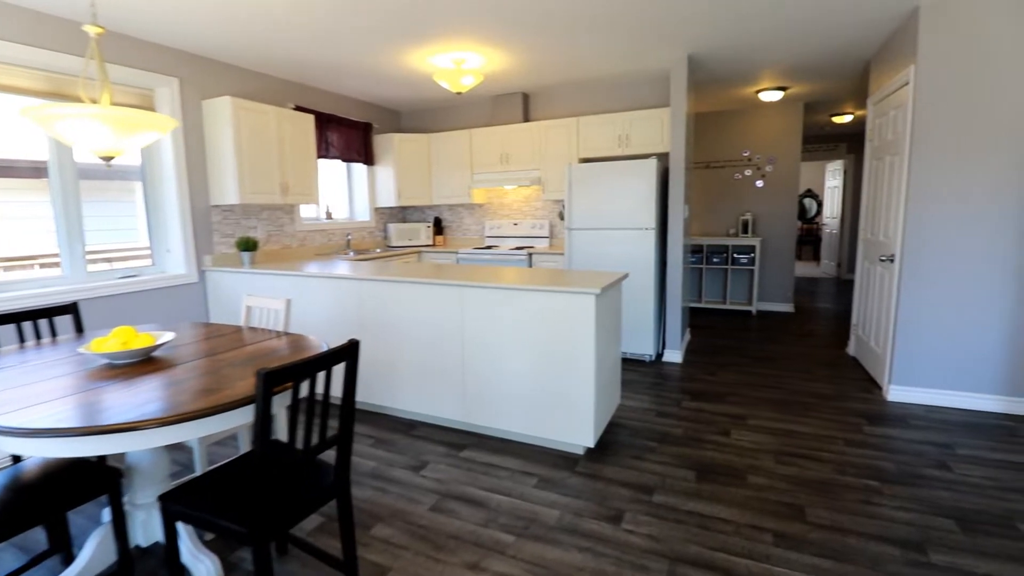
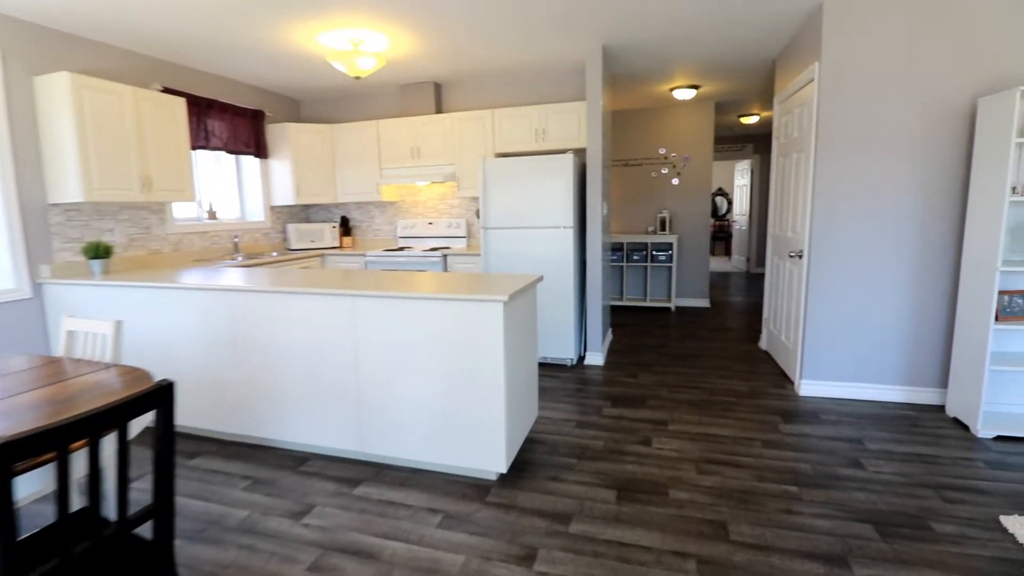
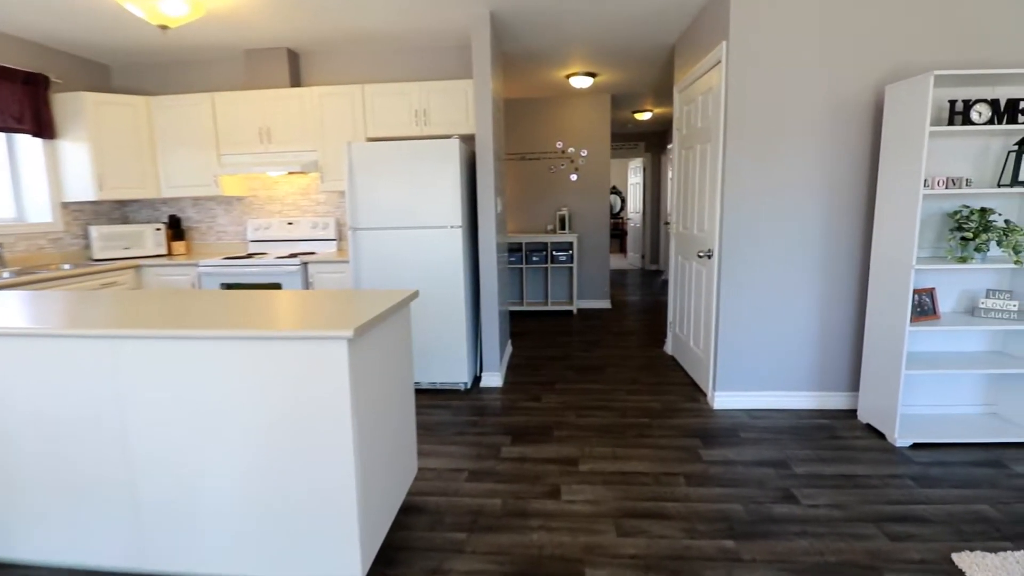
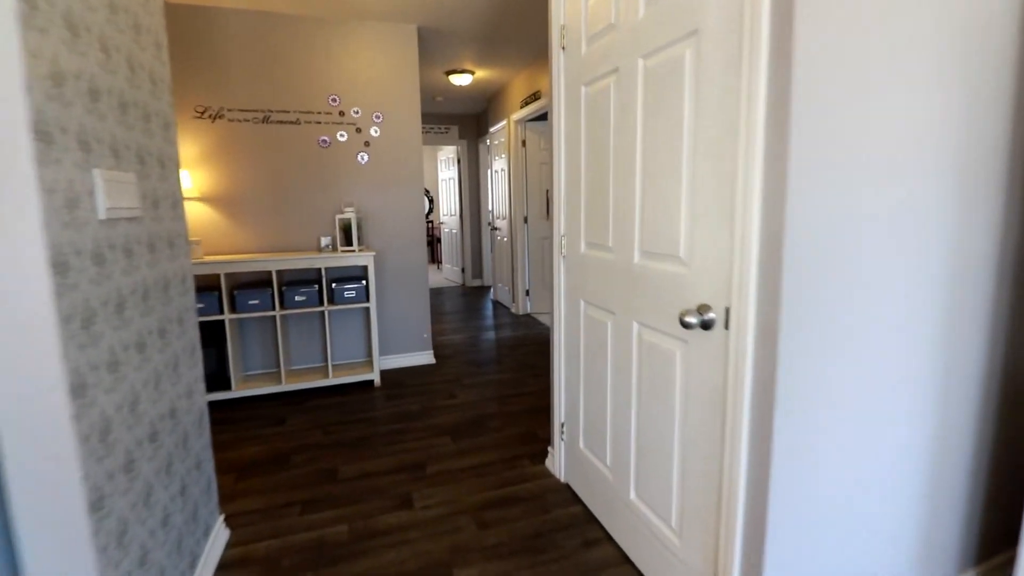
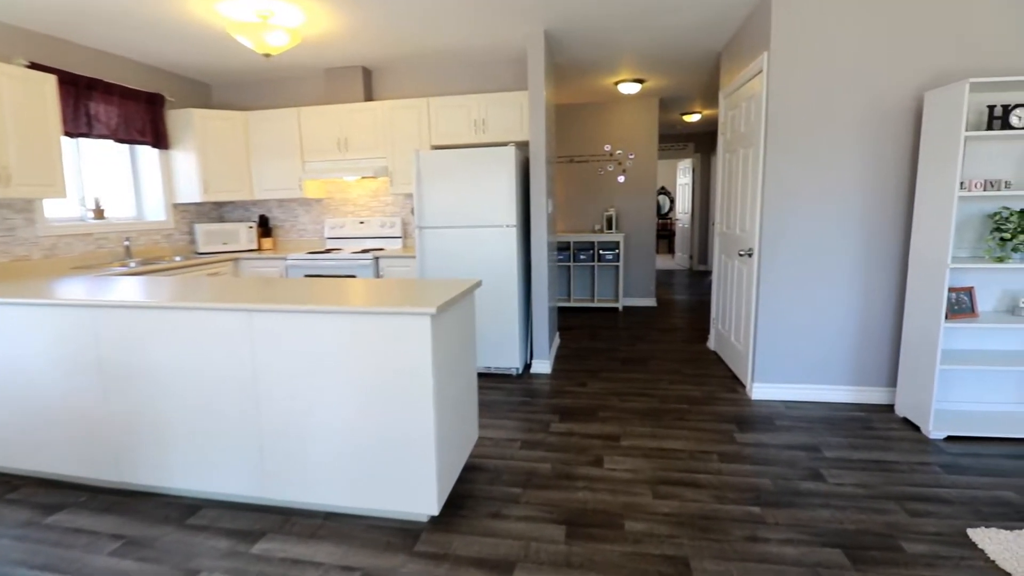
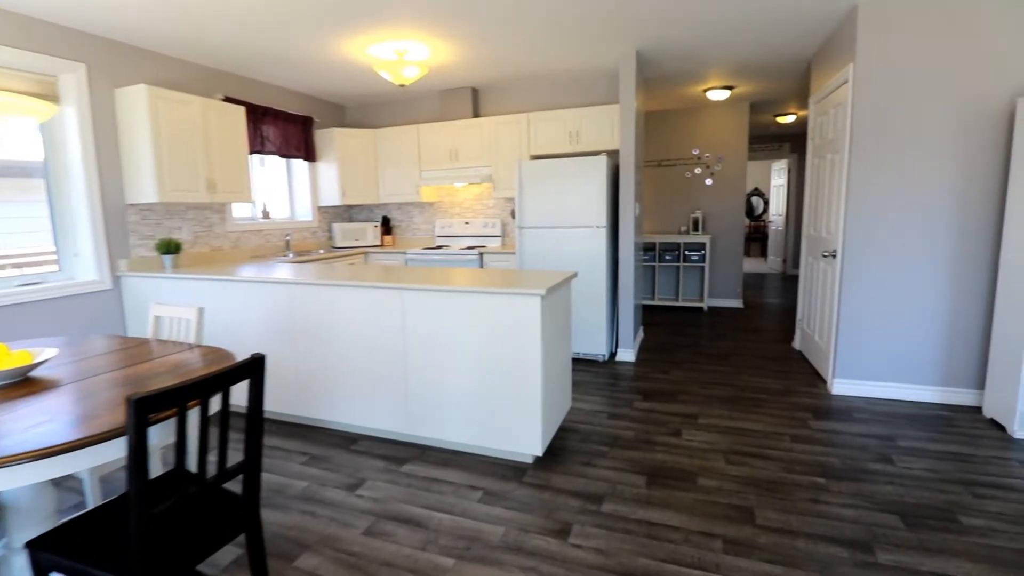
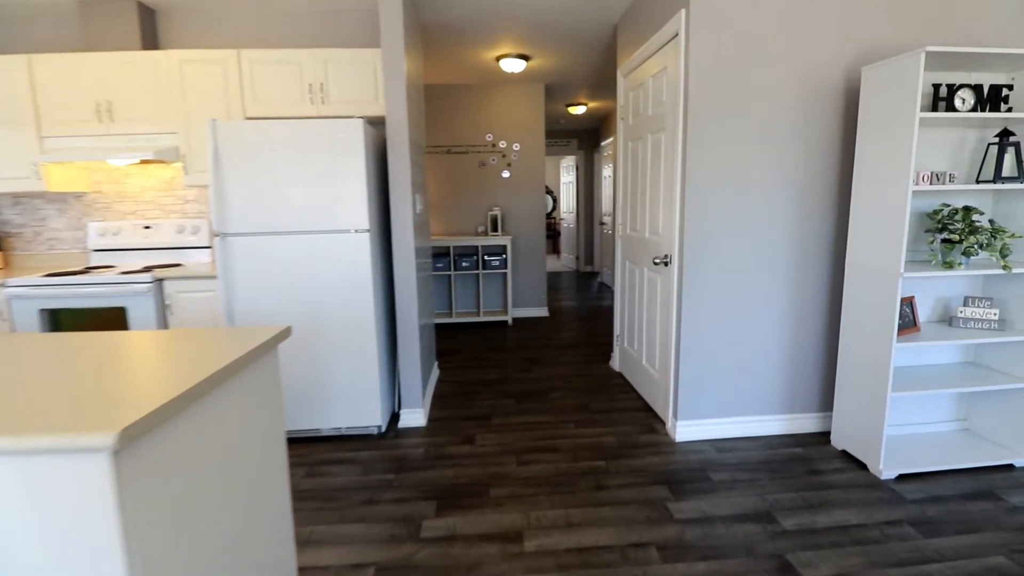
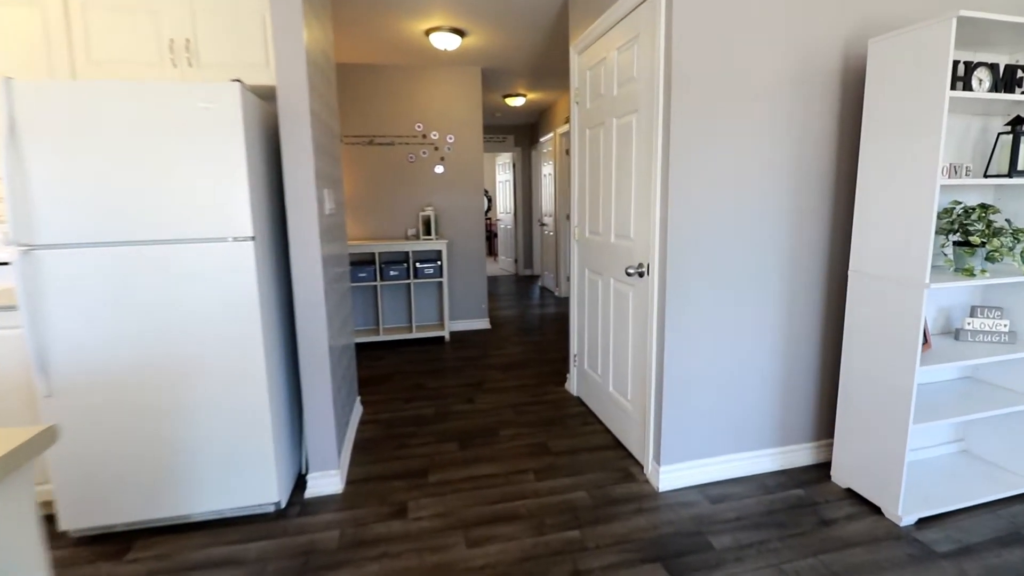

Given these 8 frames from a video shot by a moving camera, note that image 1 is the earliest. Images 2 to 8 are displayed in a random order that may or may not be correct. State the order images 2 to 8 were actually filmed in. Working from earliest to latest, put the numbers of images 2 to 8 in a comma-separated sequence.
6, 2, 5, 3, 7, 8, 4
